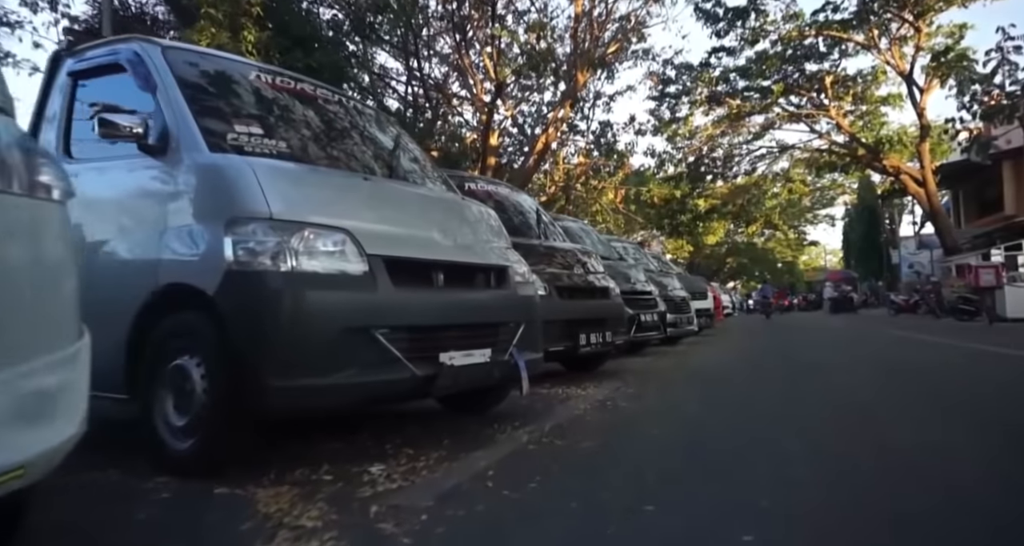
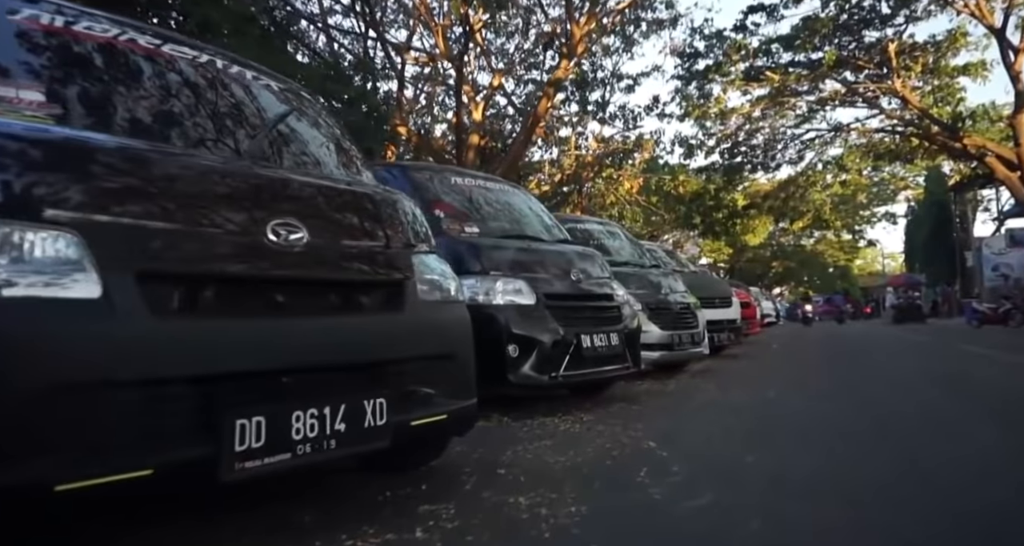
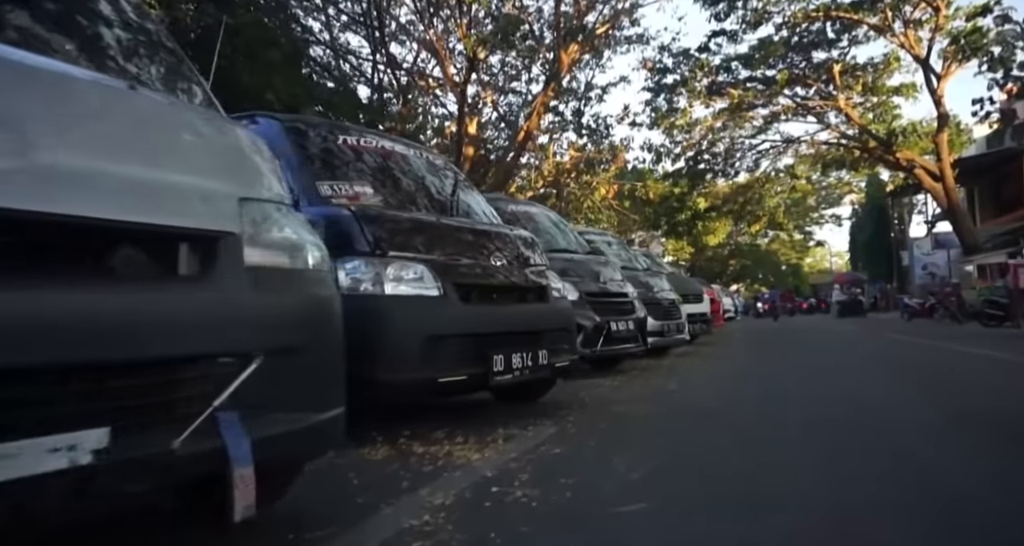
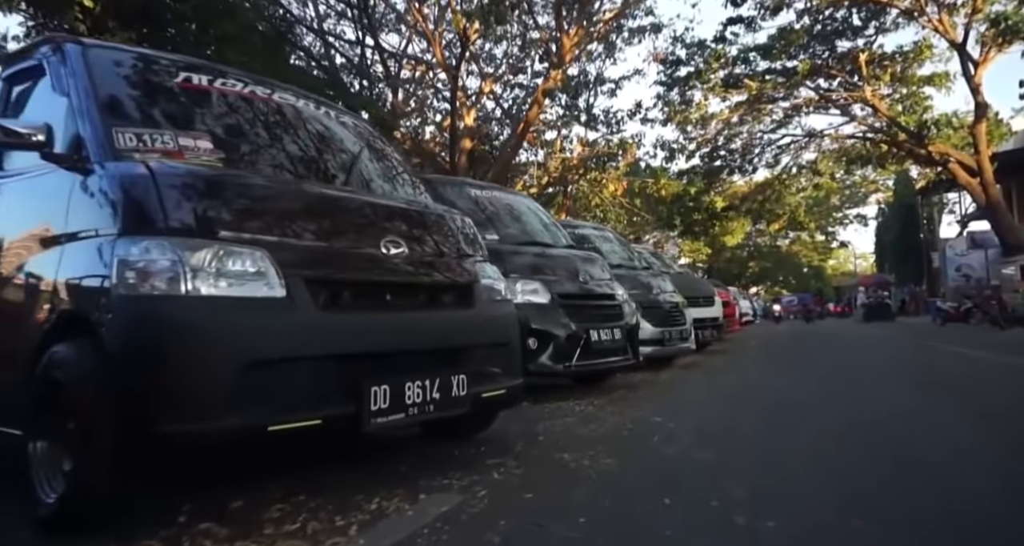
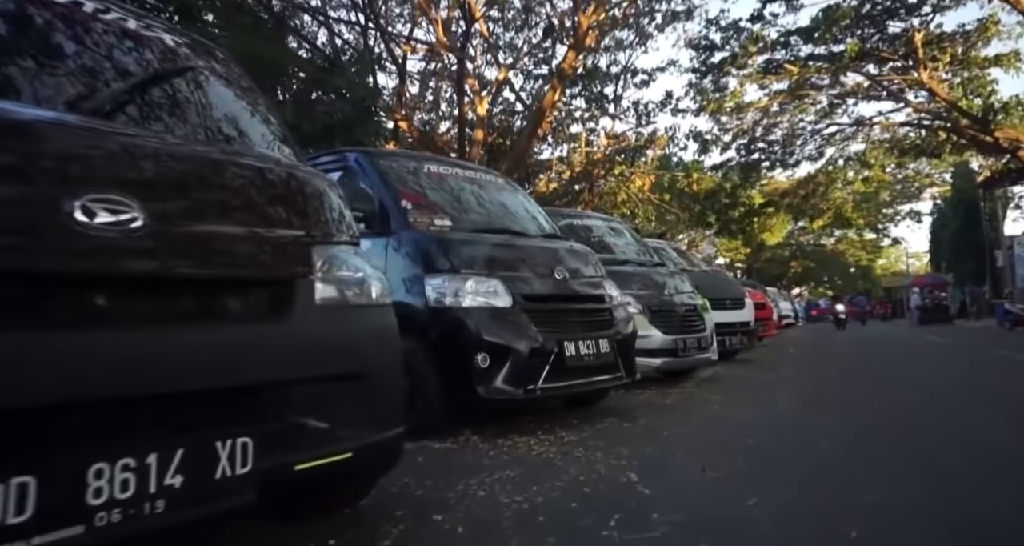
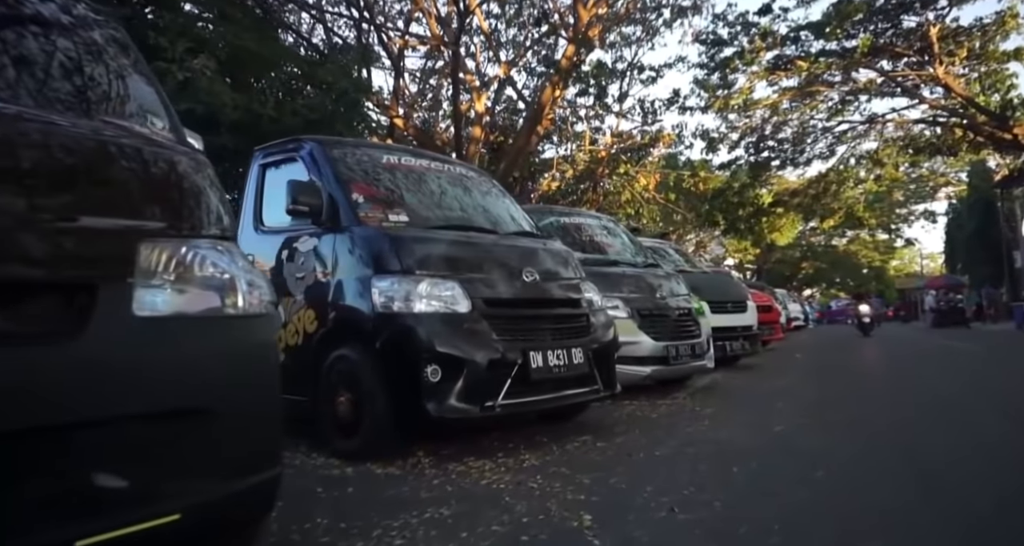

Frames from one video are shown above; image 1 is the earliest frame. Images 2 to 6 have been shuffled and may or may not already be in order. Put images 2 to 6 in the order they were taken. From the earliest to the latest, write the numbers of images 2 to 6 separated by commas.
3, 4, 2, 5, 6
